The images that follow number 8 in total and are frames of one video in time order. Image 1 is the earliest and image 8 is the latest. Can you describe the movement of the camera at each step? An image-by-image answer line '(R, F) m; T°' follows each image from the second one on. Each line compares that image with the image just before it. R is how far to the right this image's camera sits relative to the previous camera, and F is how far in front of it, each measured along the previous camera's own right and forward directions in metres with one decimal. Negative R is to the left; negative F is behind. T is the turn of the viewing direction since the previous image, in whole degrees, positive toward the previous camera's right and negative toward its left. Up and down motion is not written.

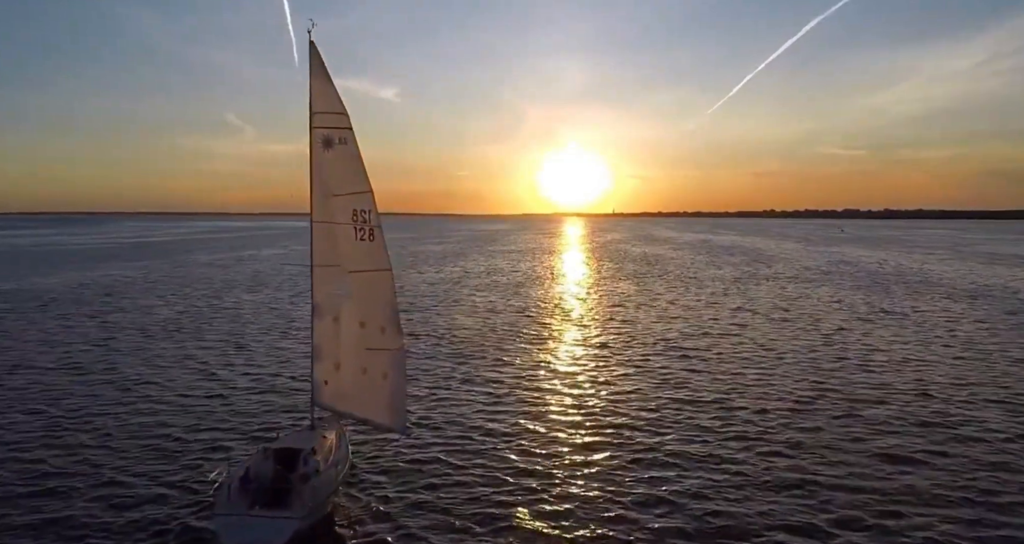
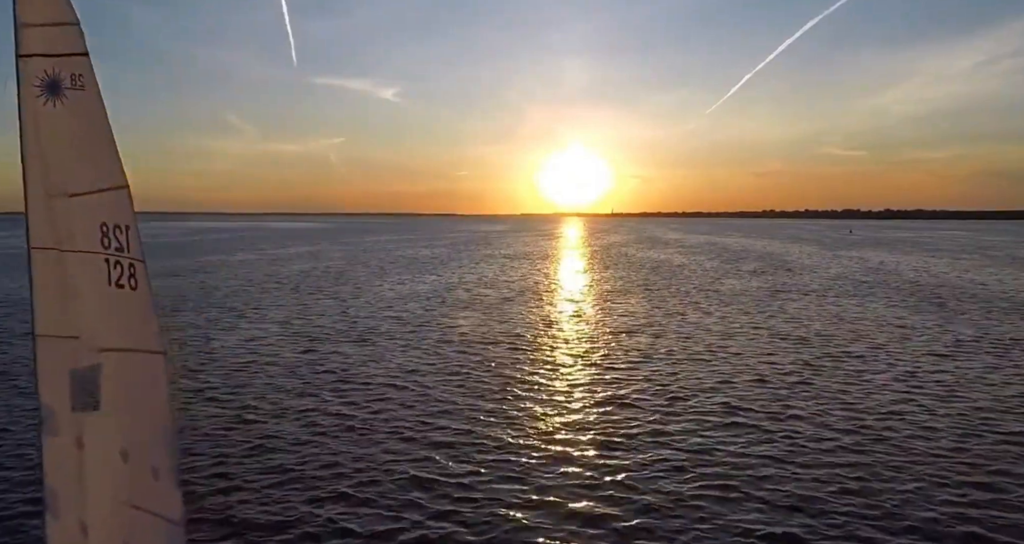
(+0.6, +6.0) m; 0°
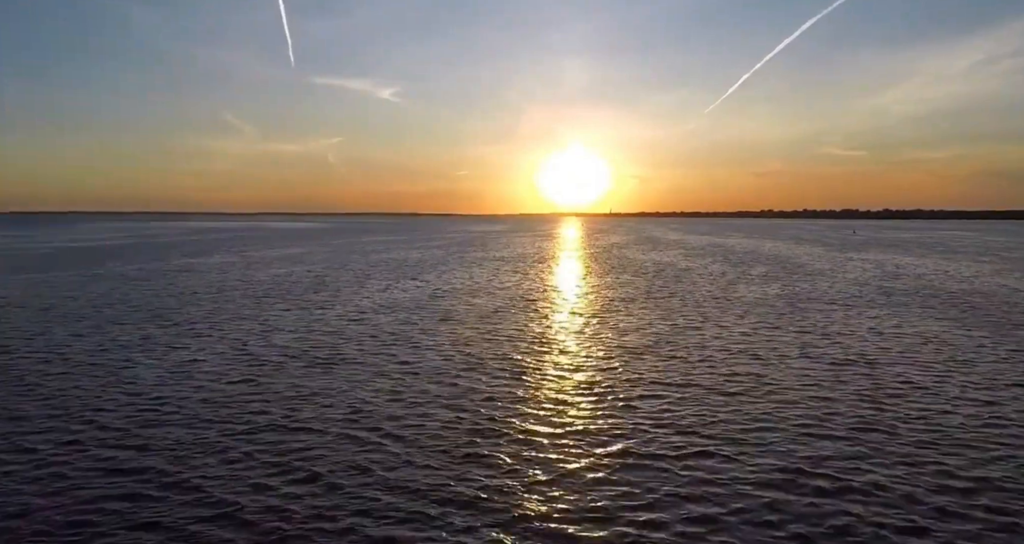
(+0.4, +3.5) m; 0°
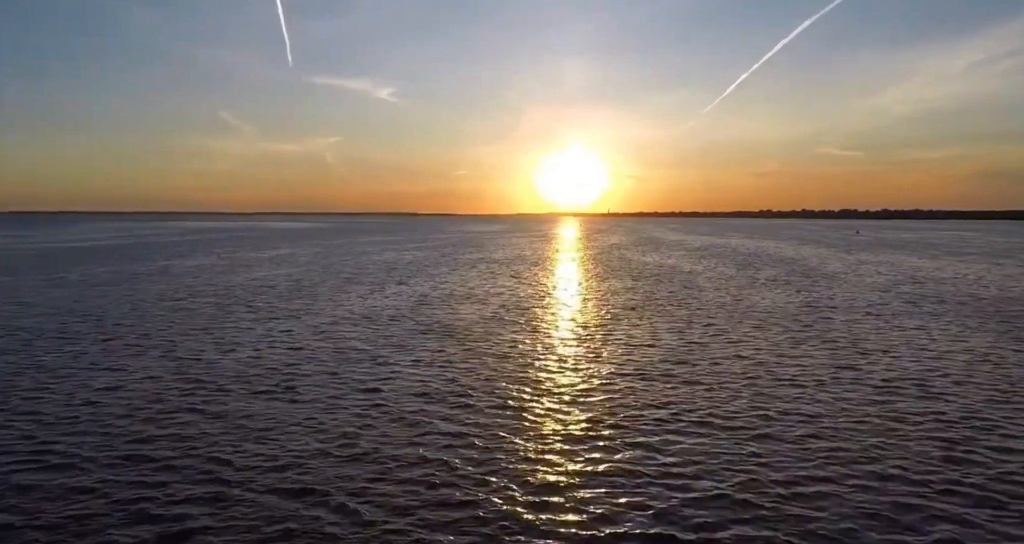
(+0.3, +3.0) m; 0°
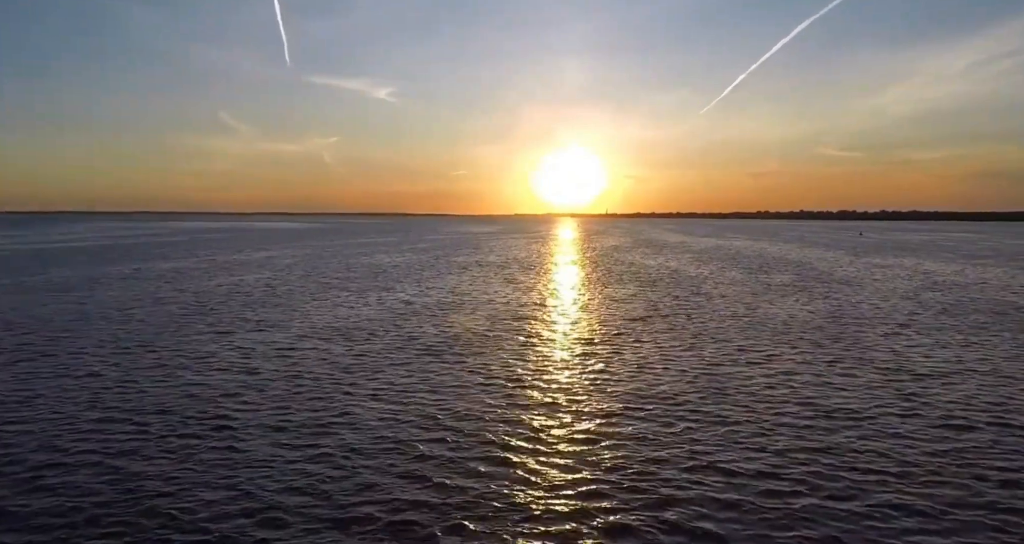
(+0.3, +3.3) m; 0°
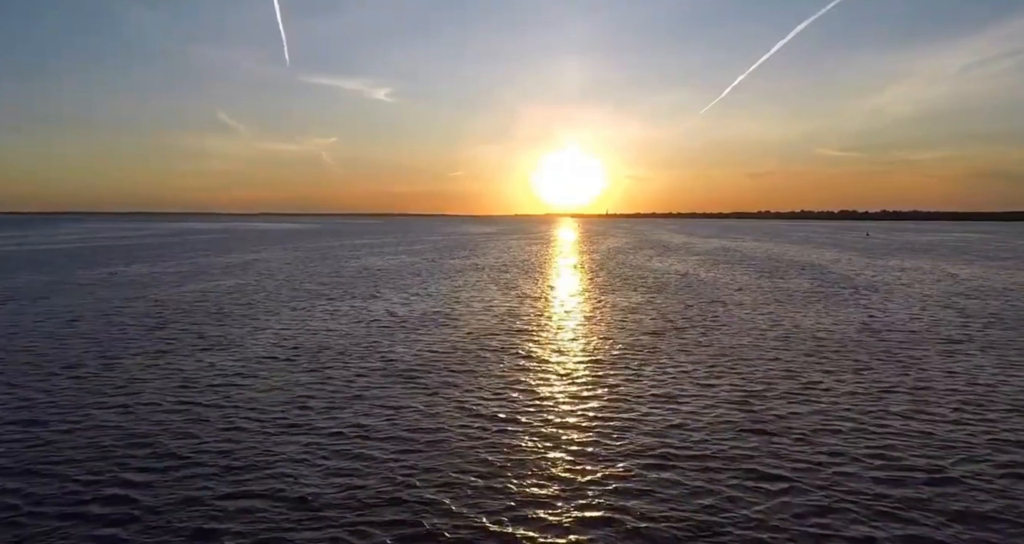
(+0.1, +3.7) m; 0°
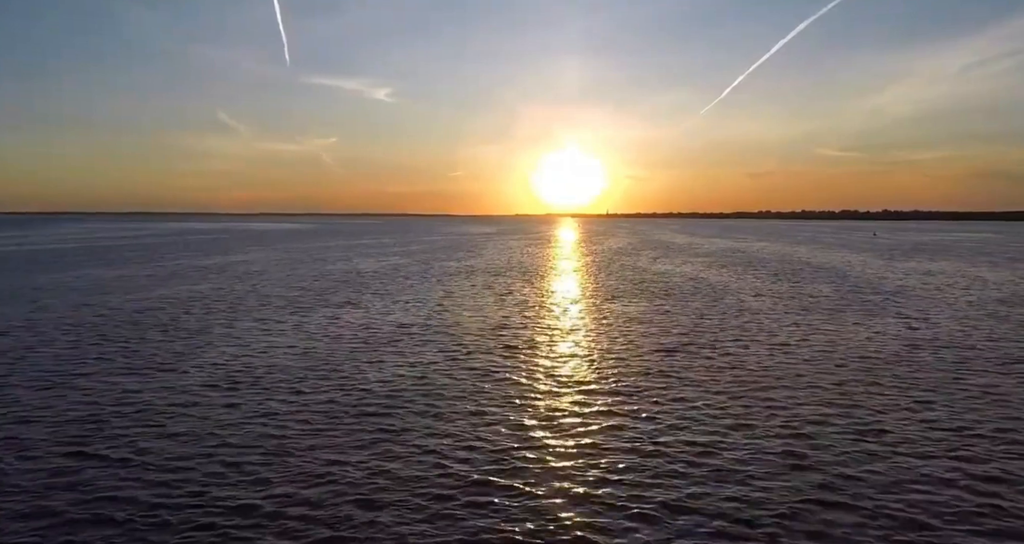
(+0.2, +3.9) m; 0°
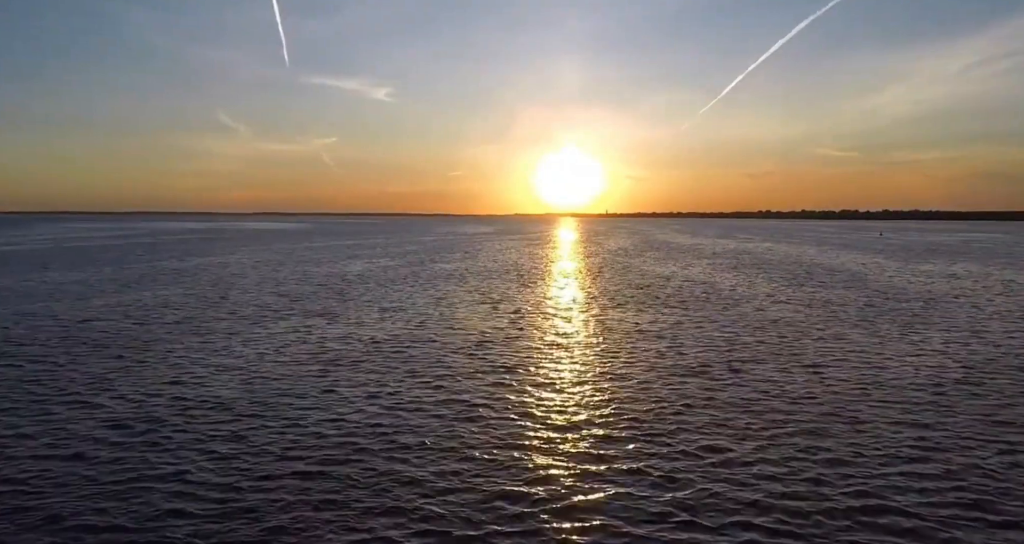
(+0.2, +3.6) m; 0°
